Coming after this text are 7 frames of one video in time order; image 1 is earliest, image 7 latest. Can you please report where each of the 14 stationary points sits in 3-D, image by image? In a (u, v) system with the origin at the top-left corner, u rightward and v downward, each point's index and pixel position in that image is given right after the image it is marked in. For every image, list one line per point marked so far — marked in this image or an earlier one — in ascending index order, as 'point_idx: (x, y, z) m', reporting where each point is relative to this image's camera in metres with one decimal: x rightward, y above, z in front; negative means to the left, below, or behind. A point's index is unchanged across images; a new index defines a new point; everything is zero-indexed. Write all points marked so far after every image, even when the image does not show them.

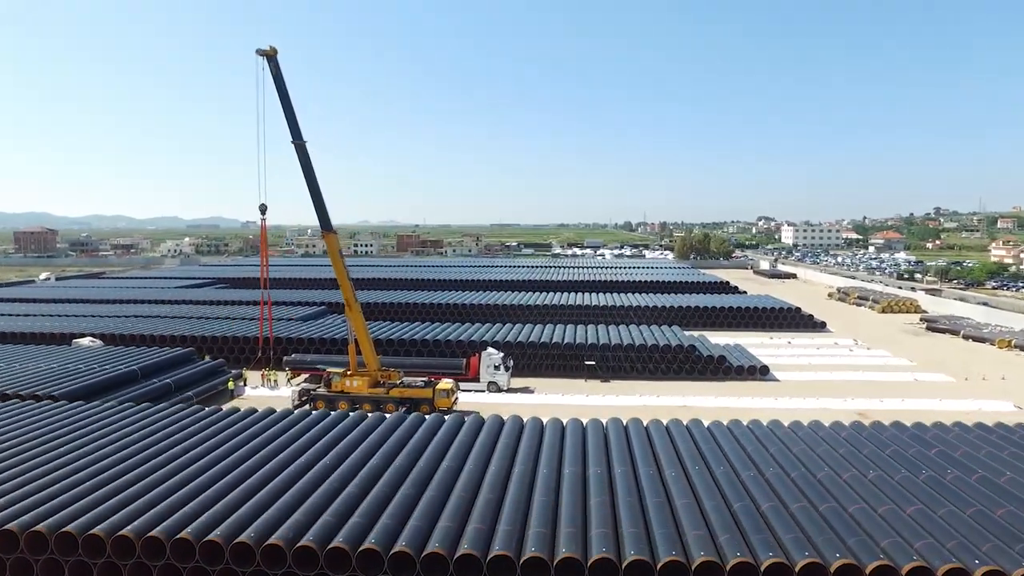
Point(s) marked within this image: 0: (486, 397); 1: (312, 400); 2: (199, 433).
0: (-0.5, -2.2, +15.0) m
1: (-3.7, -2.1, +13.8) m
2: (-4.0, -1.9, +9.6) m
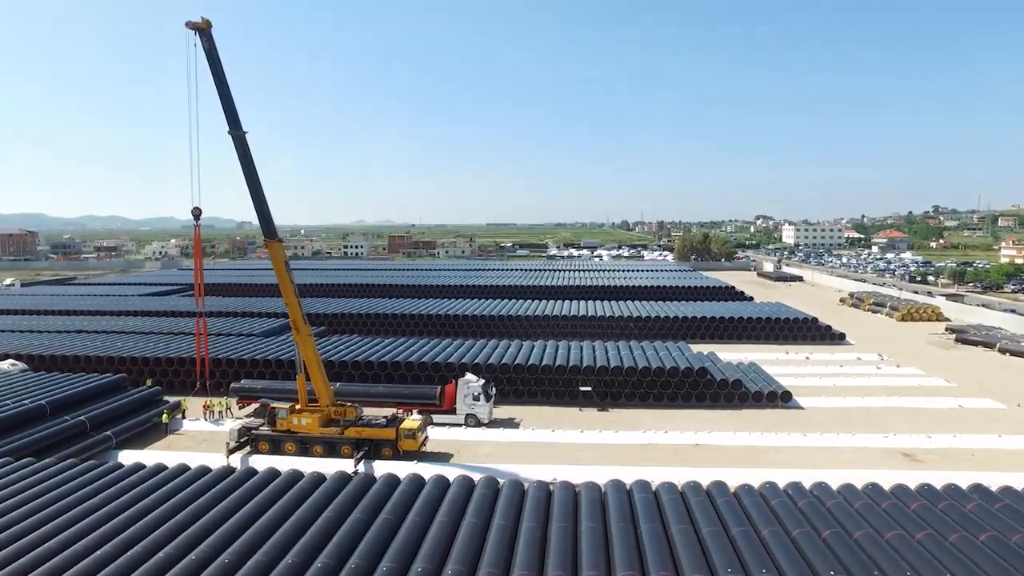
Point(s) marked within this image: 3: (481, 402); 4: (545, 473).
0: (-0.8, -2.5, +12.8) m
1: (-4.0, -2.3, +11.6) m
2: (-4.3, -2.2, +7.4) m
3: (-0.5, -2.0, +13.1) m
4: (+0.5, -2.6, +10.6) m
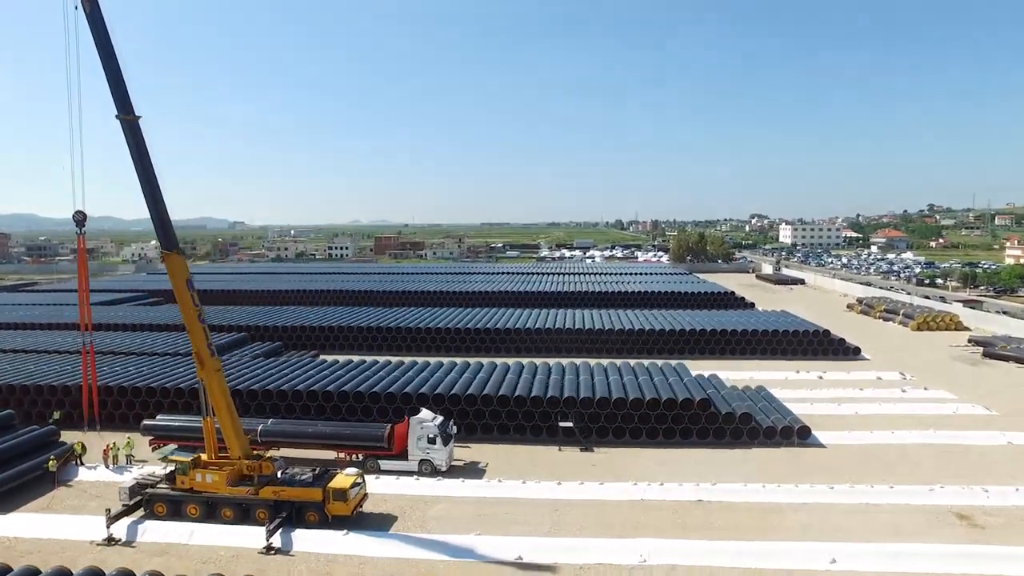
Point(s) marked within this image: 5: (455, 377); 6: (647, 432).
0: (-1.4, -2.7, +10.5) m
1: (-4.5, -2.6, +9.3) m
2: (-4.8, -2.5, +5.1) m
3: (-1.1, -2.3, +10.8) m
4: (0.0, -2.9, +8.3) m
5: (-1.1, -1.6, +13.8) m
6: (+2.2, -2.3, +12.3) m
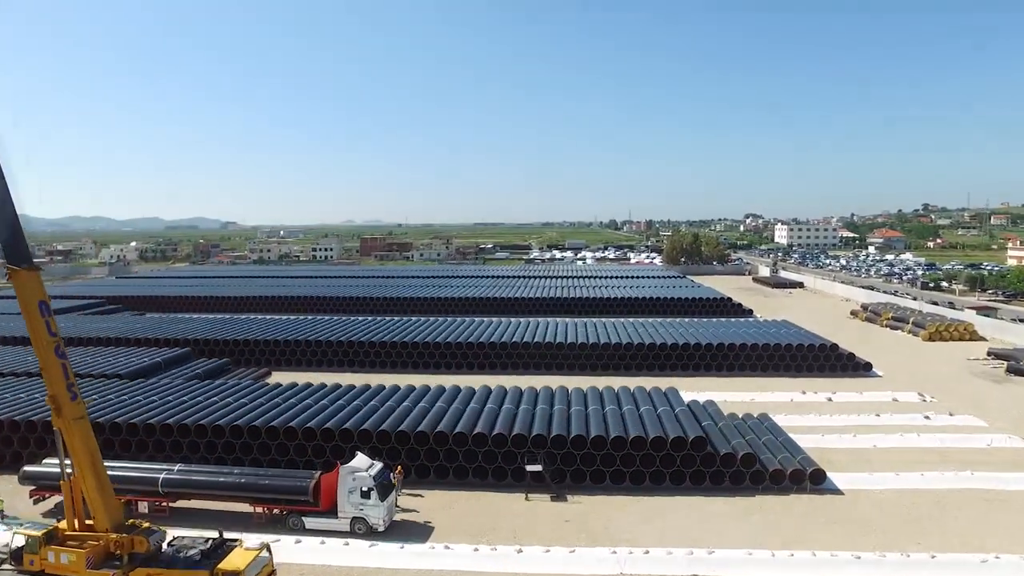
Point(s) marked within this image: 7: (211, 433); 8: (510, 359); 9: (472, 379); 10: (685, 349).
0: (-1.9, -3.0, +8.5) m
1: (-5.0, -2.9, +7.3) m
2: (-5.3, -2.8, +3.1) m
3: (-1.6, -2.5, +8.9) m
4: (-0.6, -3.1, +6.3) m
5: (-1.6, -1.9, +11.9) m
6: (+1.6, -2.6, +10.3) m
7: (-4.3, -2.1, +10.8) m
8: (-0.1, -1.8, +18.7) m
9: (-0.9, -2.2, +17.7) m
10: (+4.2, -1.5, +17.9) m
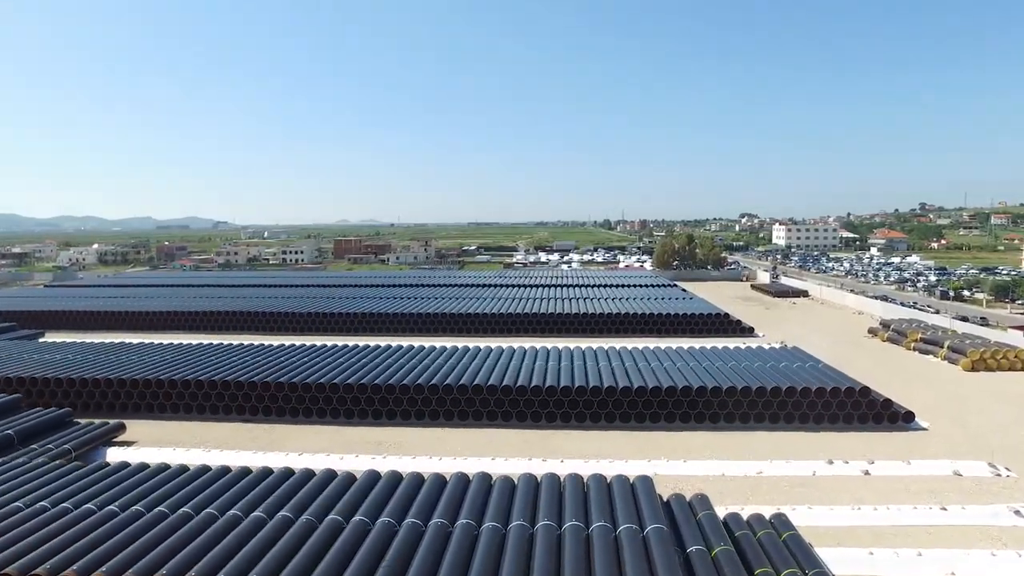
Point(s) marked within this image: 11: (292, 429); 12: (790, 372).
0: (-3.1, -3.5, +4.3) m
1: (-6.2, -3.3, +3.0) m
2: (-6.5, -3.2, -1.2) m
3: (-2.8, -3.0, +4.6) m
4: (-1.7, -3.6, +2.1) m
5: (-2.8, -2.3, +7.6) m
6: (+0.4, -3.0, +6.1) m
7: (-5.5, -2.6, +6.5) m
8: (-1.3, -2.2, +14.5) m
9: (-2.2, -2.6, +13.5) m
10: (+3.0, -1.9, +13.7) m
11: (-4.1, -2.6, +14.0) m
12: (+5.4, -1.6, +14.7) m
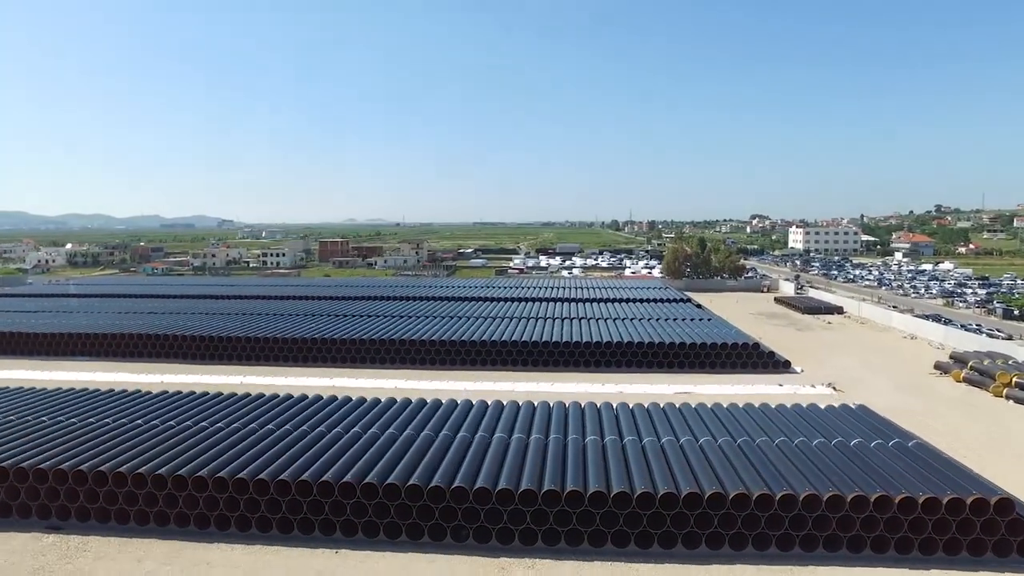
0: (-4.0, -4.0, -0.6) m
1: (-7.1, -3.9, -1.8) m
2: (-7.4, -3.8, -6.0) m
3: (-3.7, -3.5, -0.3) m
4: (-2.7, -4.1, -2.8) m
5: (-3.7, -2.9, +2.7) m
6: (-0.4, -3.6, +1.1) m
7: (-6.4, -3.1, +1.6) m
8: (-2.1, -2.8, +9.6) m
9: (-3.0, -3.2, +8.5) m
10: (+2.2, -2.5, +8.8) m
11: (-4.8, -3.1, +9.1) m
12: (+4.6, -2.2, +9.7) m
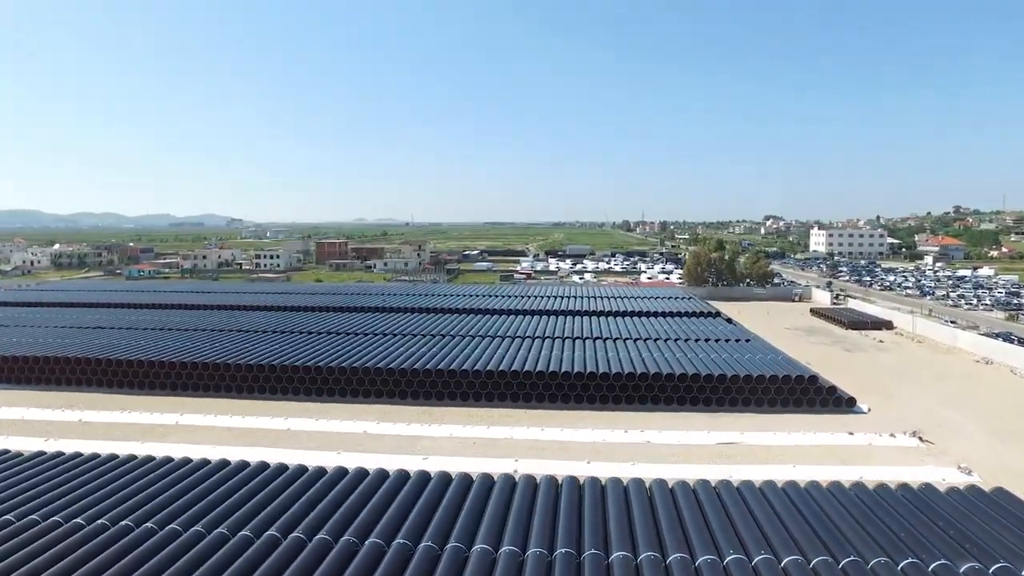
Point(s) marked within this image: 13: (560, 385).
0: (-4.3, -4.4, -4.2) m
1: (-7.4, -4.2, -5.4) m
2: (-7.8, -4.1, -9.6) m
3: (-4.0, -3.9, -3.9) m
4: (-3.0, -4.5, -6.4) m
5: (-3.9, -3.3, -0.9) m
6: (-0.7, -4.0, -2.5) m
7: (-6.7, -3.4, -1.9) m
8: (-2.2, -3.2, +5.9) m
9: (-3.1, -3.5, +4.9) m
10: (+2.0, -2.9, +5.1) m
11: (-5.0, -3.5, +5.5) m
12: (+4.5, -2.6, +6.0) m
13: (+1.1, -2.1, +16.7) m
